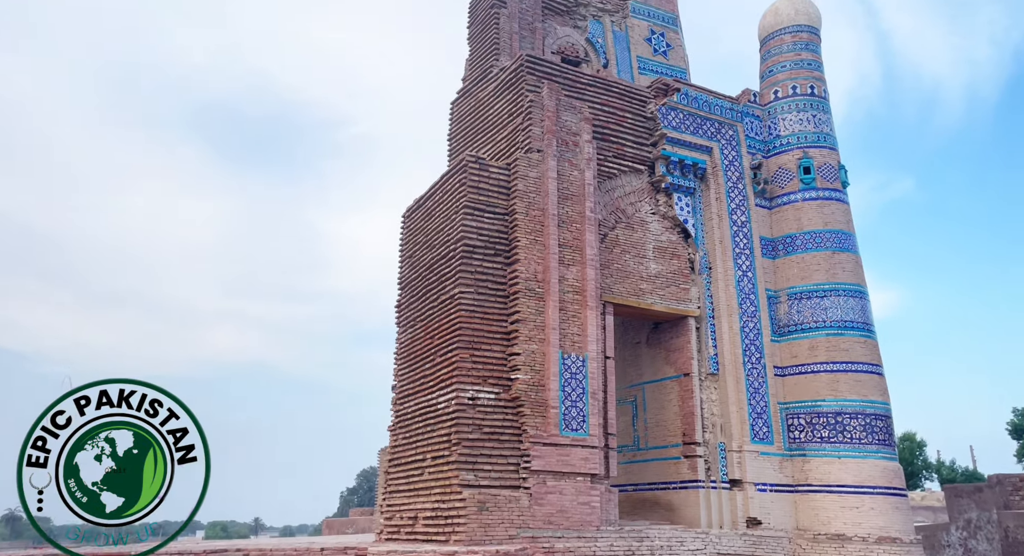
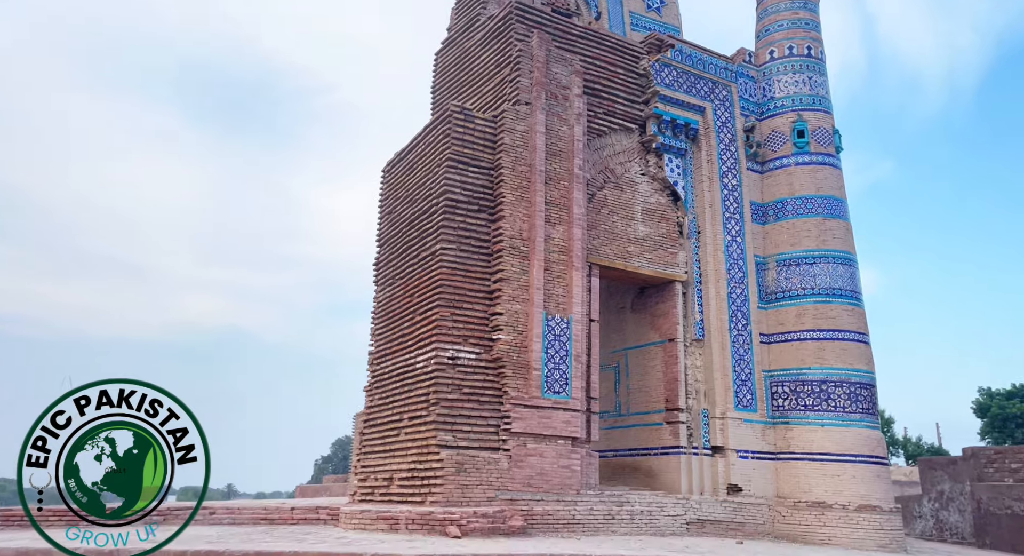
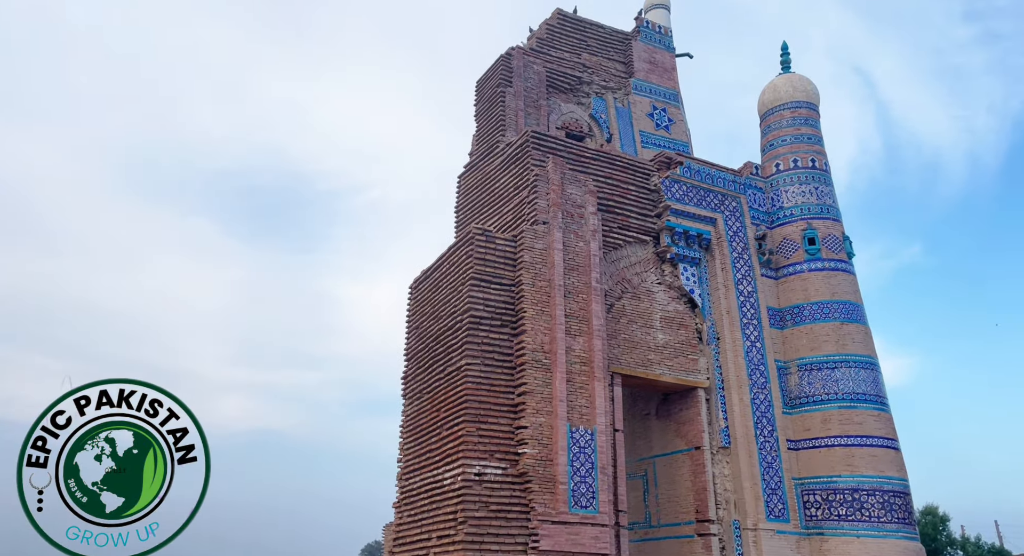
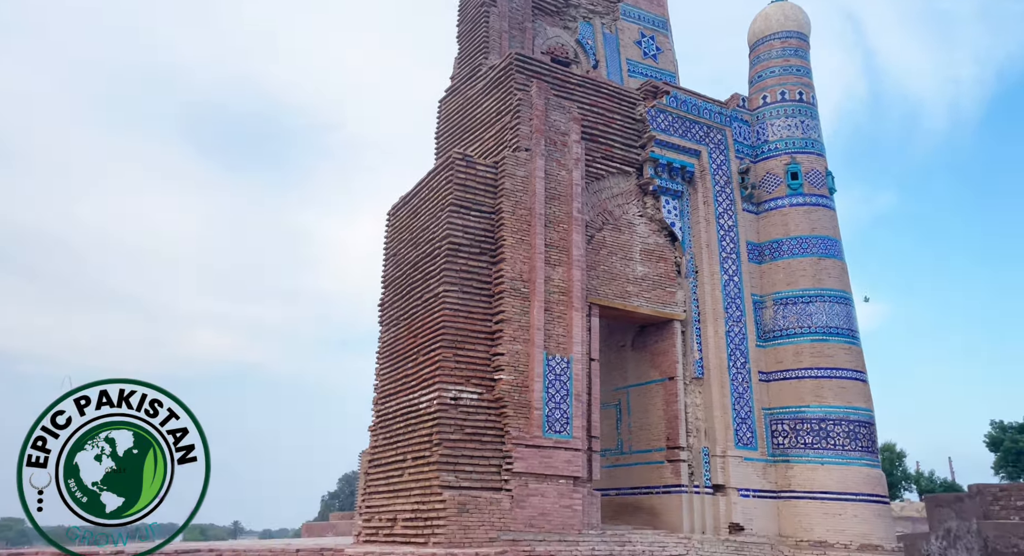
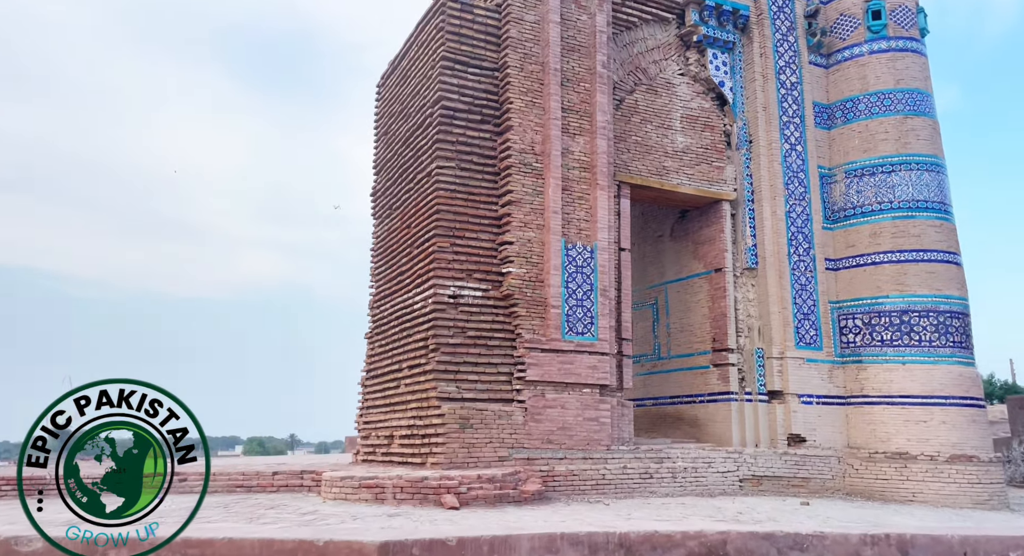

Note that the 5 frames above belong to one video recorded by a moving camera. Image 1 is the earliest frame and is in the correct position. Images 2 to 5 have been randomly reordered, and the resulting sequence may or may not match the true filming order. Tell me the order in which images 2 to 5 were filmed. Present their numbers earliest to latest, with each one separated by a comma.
3, 4, 2, 5
